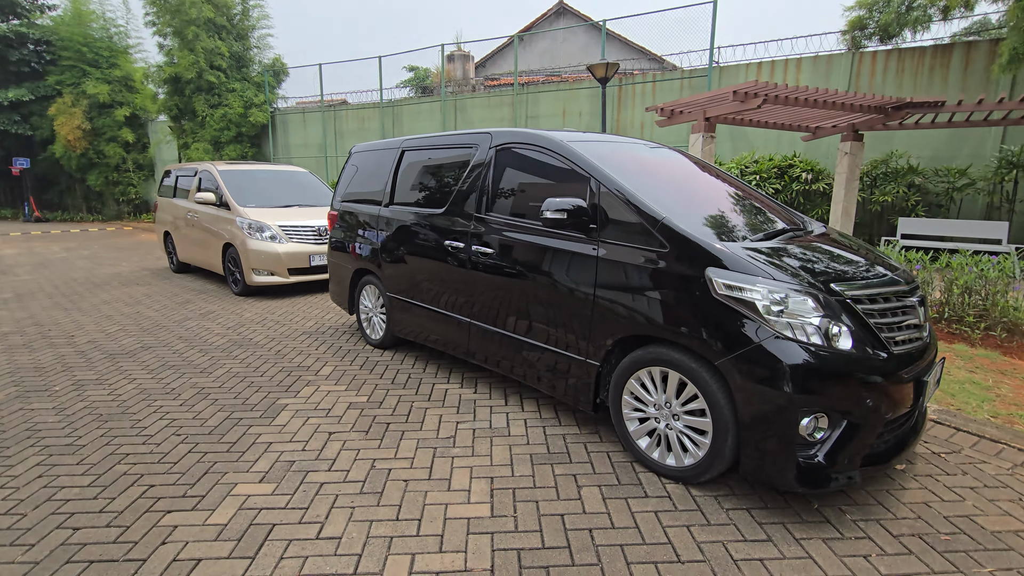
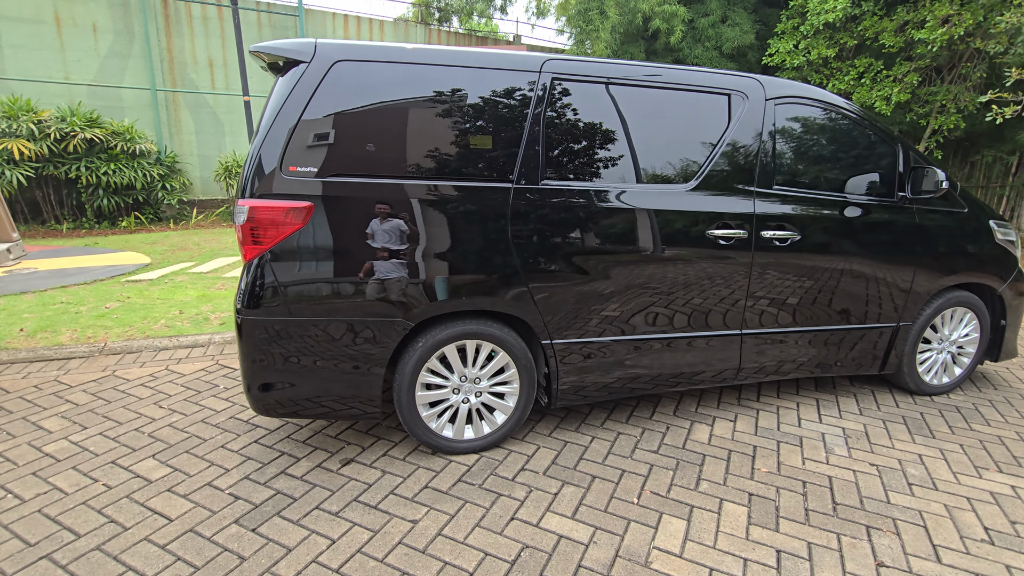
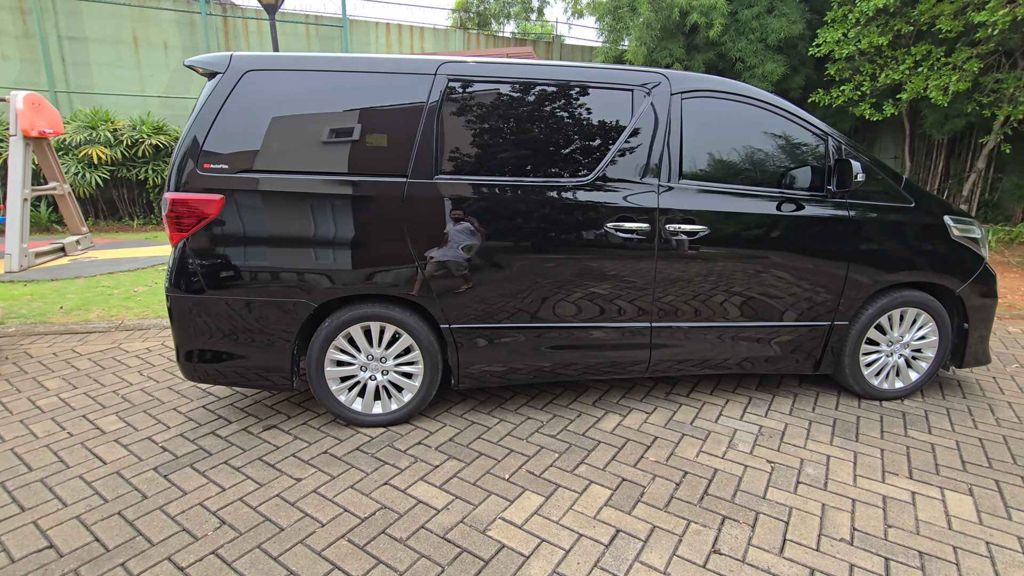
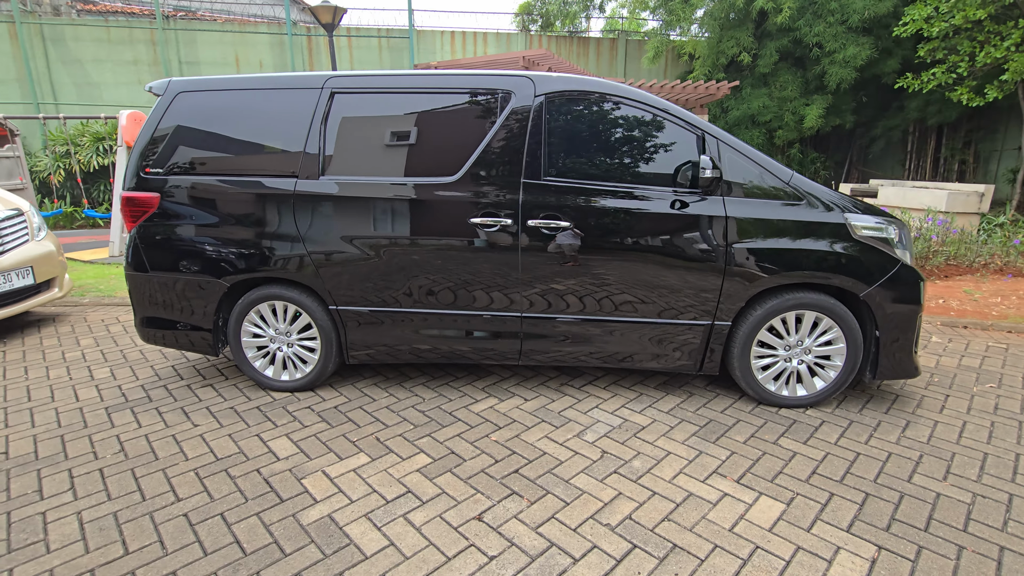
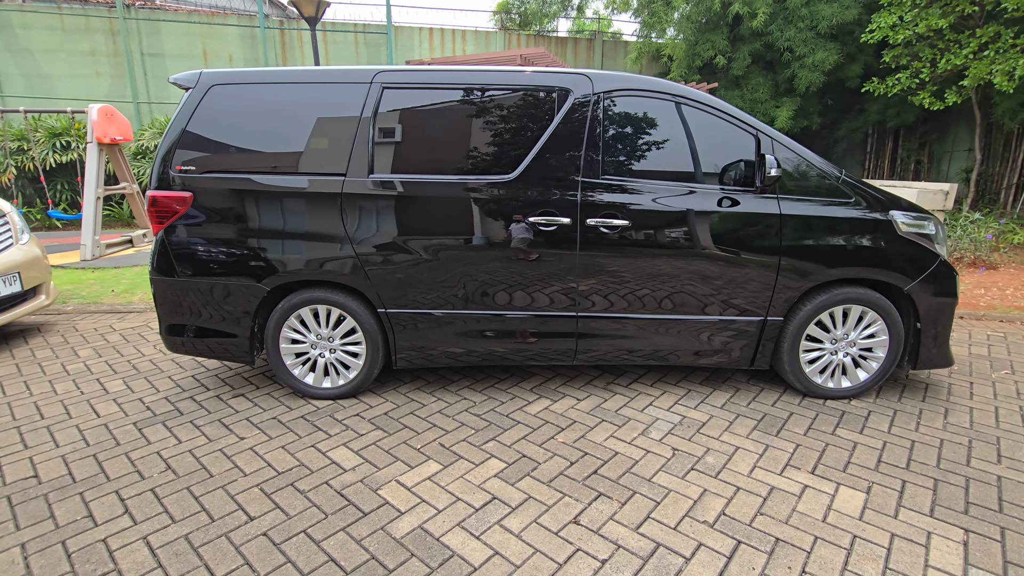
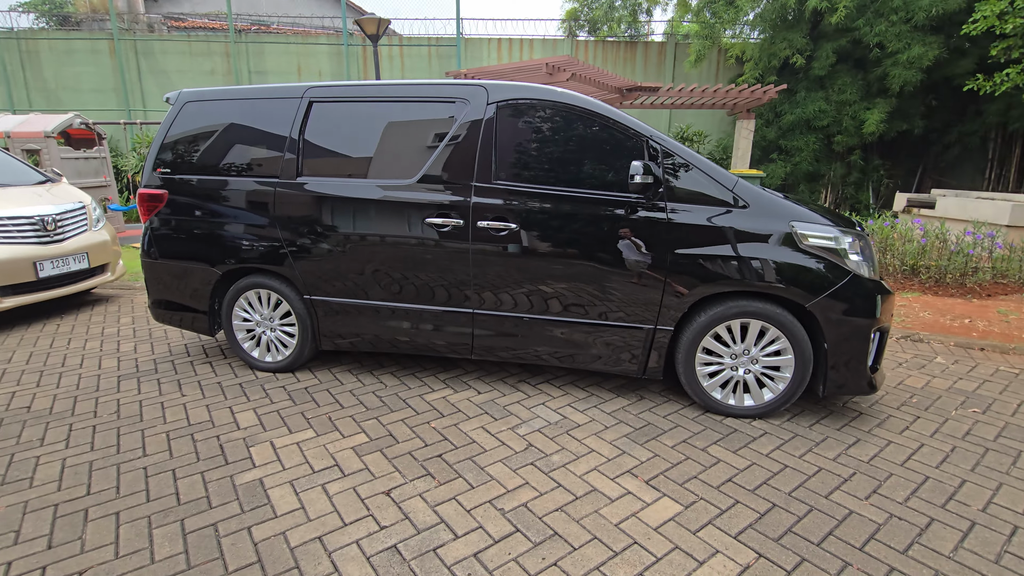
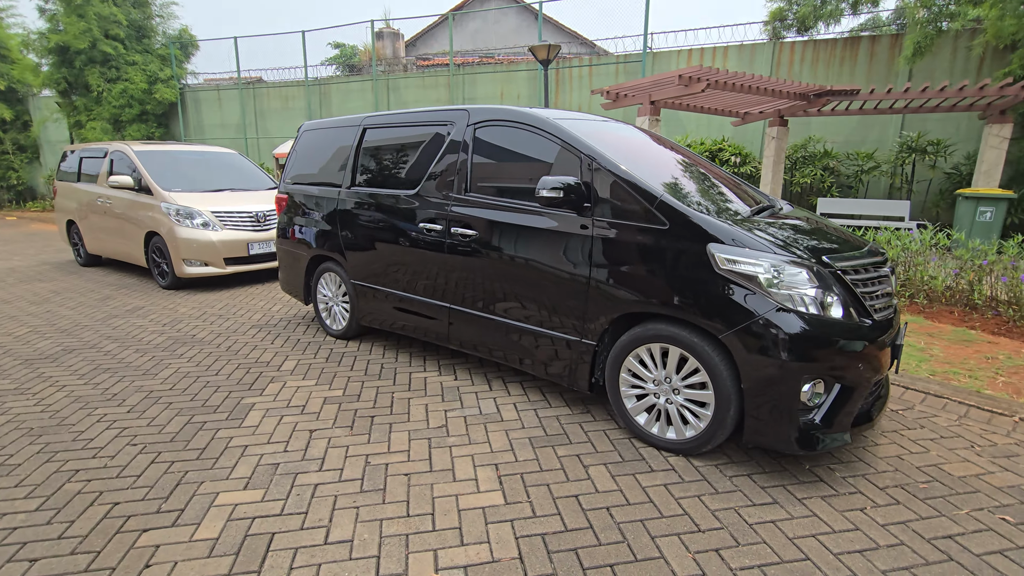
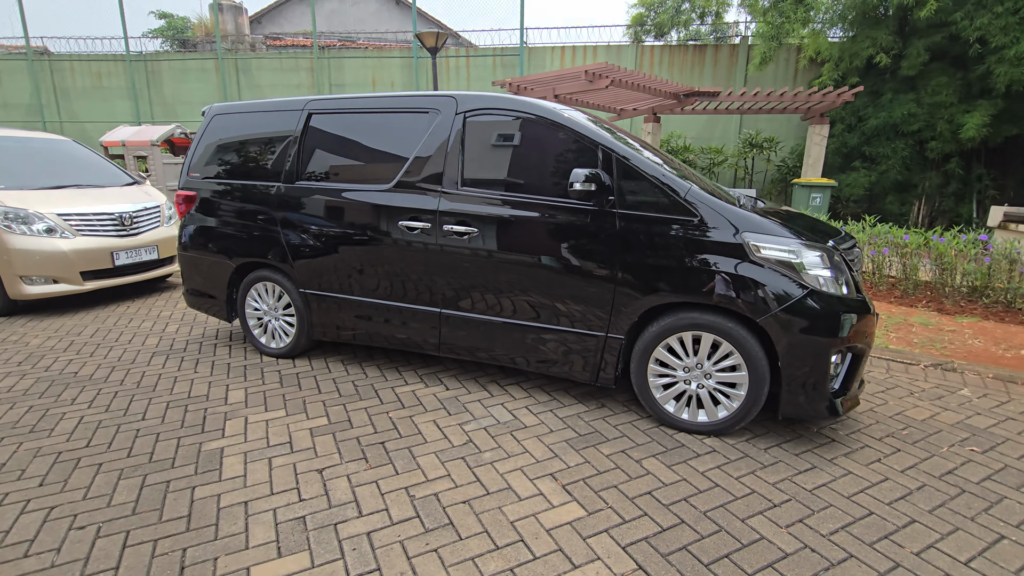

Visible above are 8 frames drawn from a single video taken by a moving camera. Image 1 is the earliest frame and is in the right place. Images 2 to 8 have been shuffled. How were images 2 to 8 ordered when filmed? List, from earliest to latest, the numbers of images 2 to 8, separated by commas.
7, 8, 6, 4, 5, 3, 2
